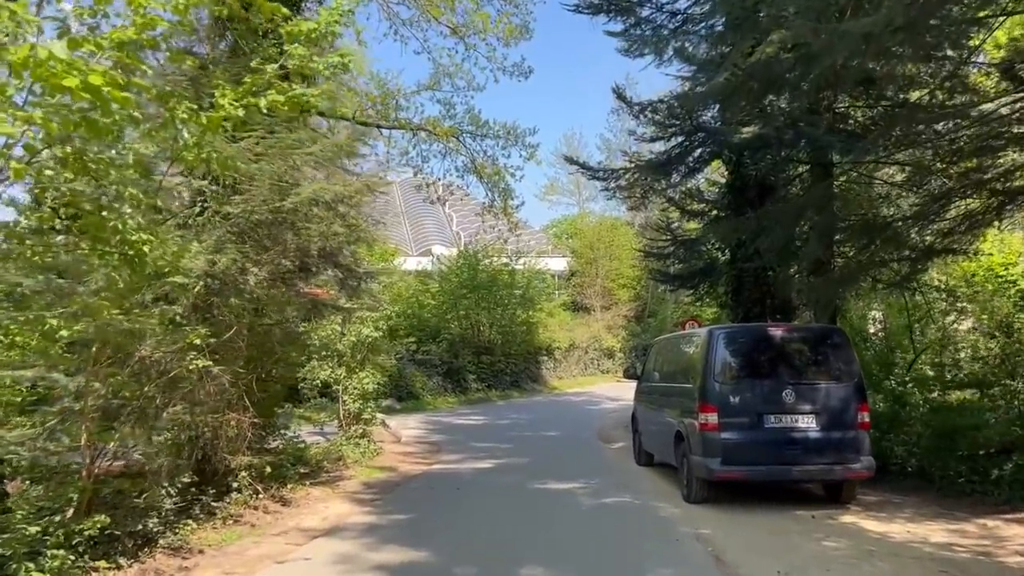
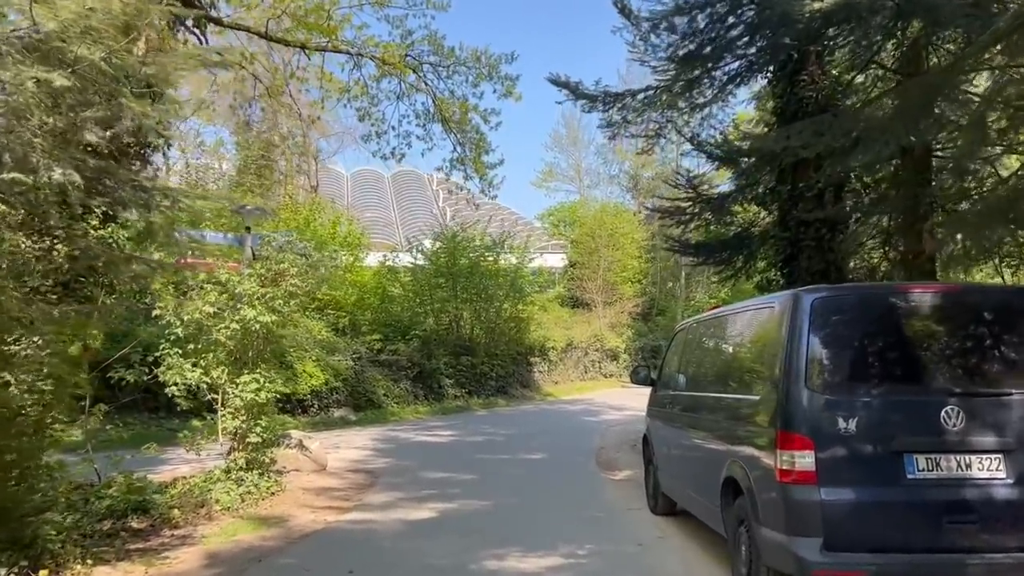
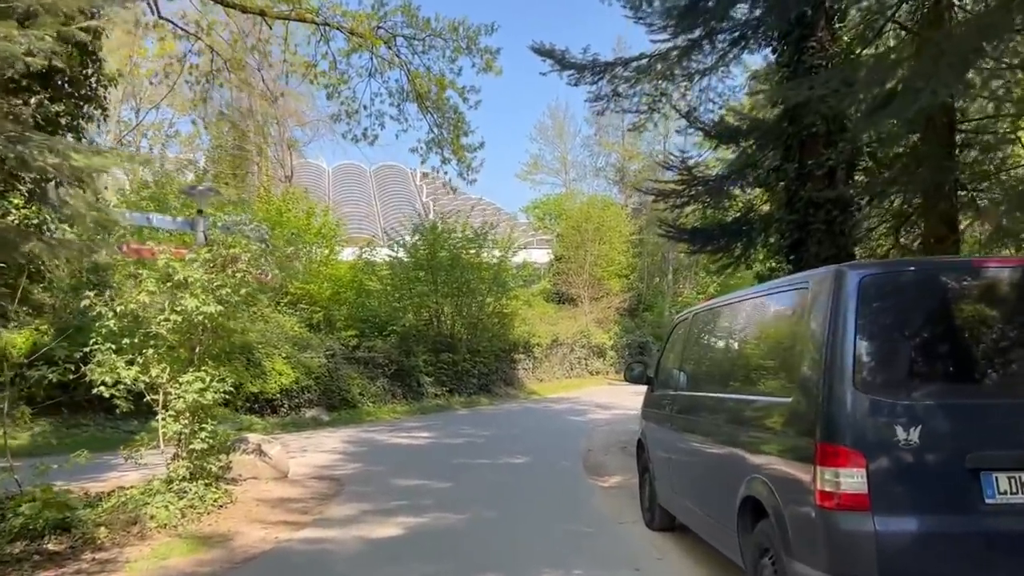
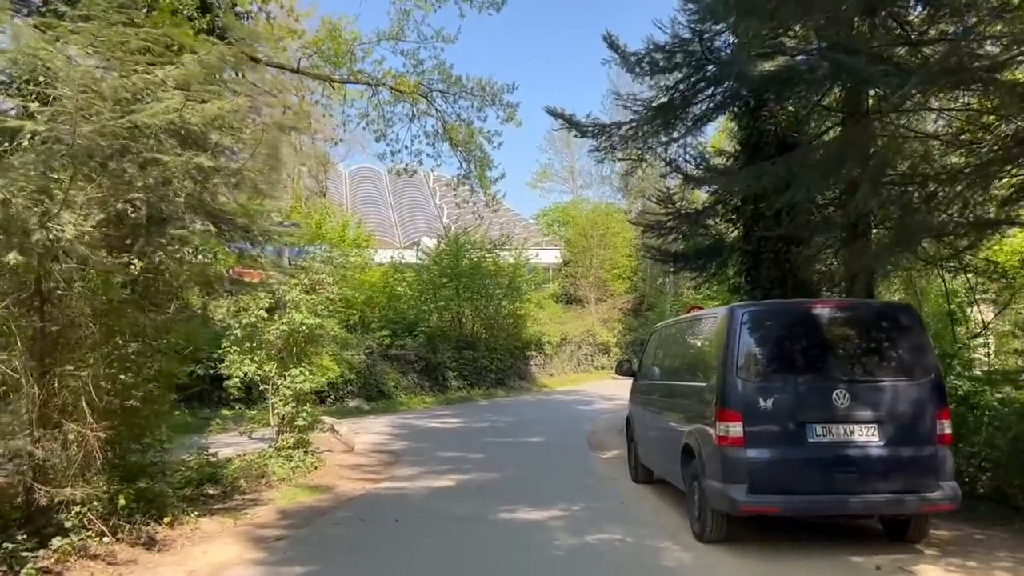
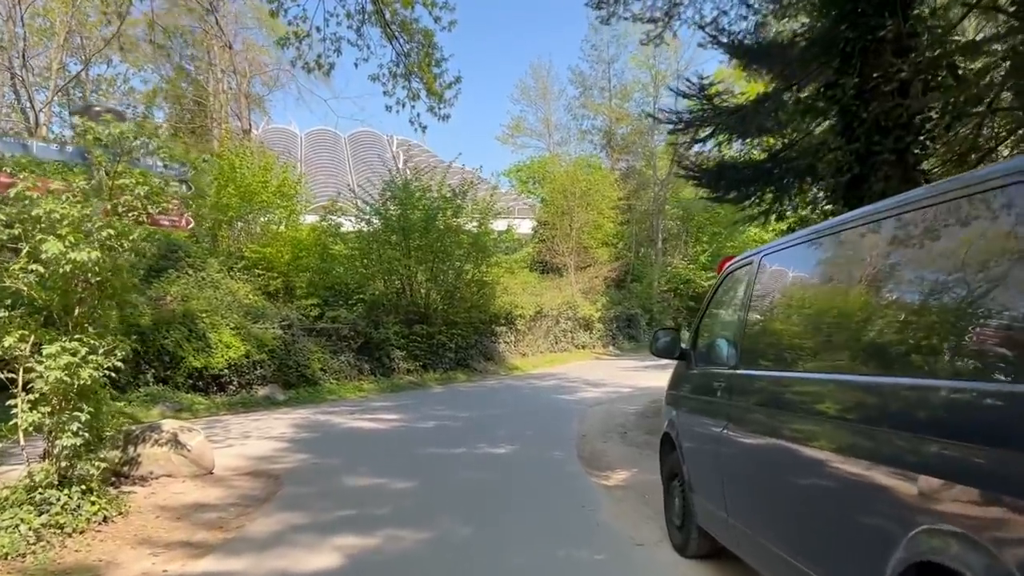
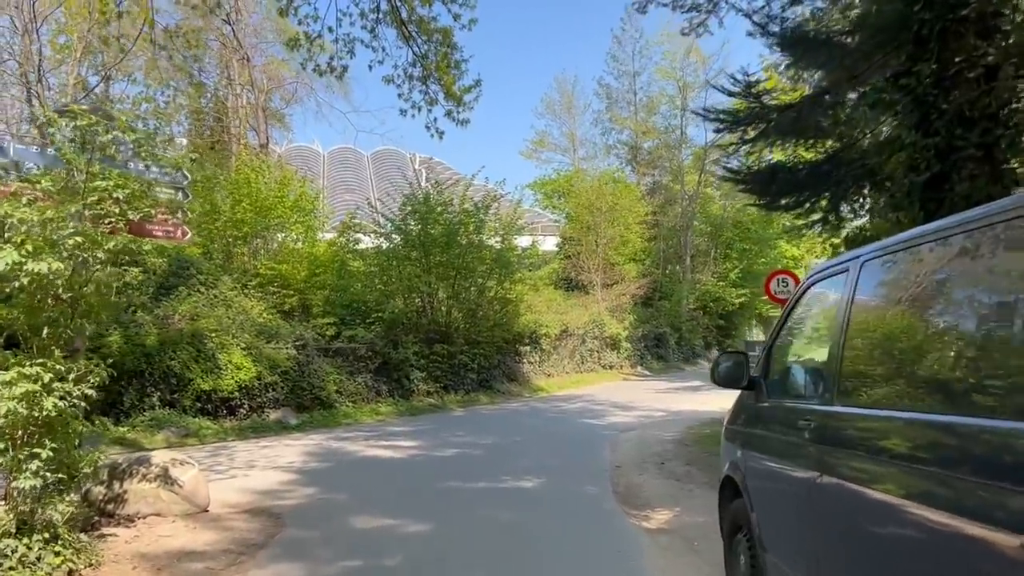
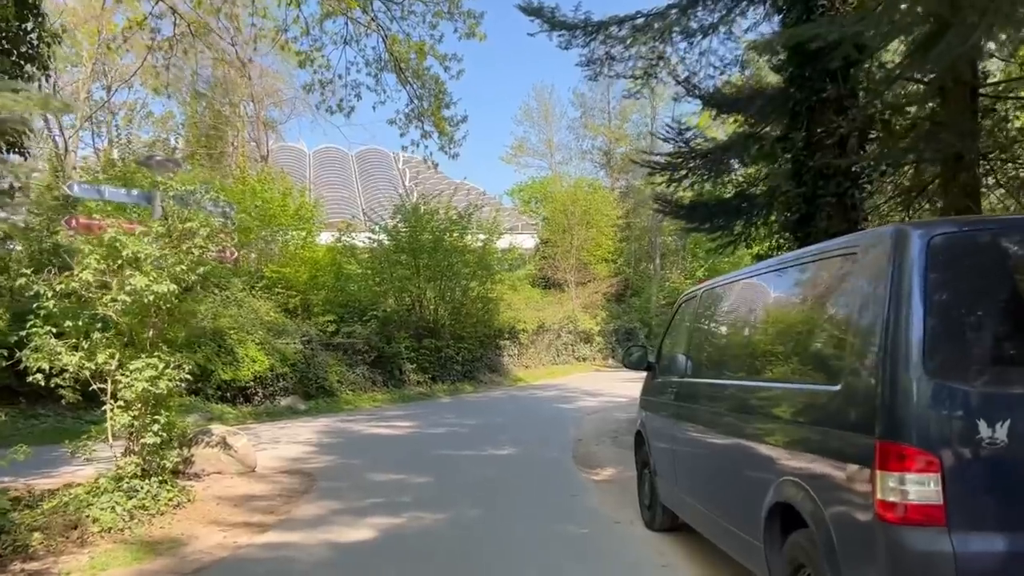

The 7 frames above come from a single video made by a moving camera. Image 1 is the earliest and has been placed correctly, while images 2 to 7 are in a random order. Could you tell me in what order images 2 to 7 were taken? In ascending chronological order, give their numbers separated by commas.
4, 2, 3, 7, 5, 6
